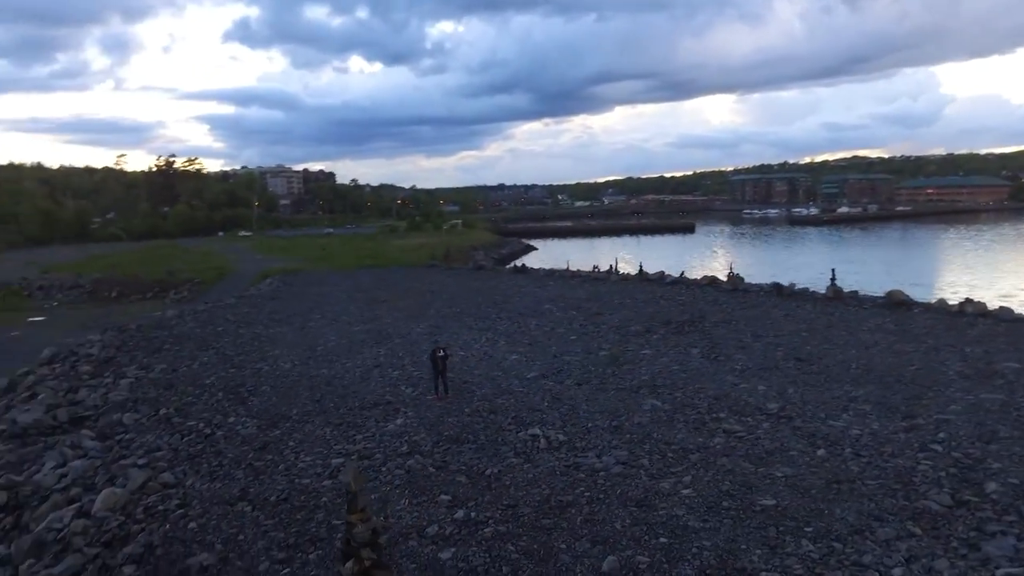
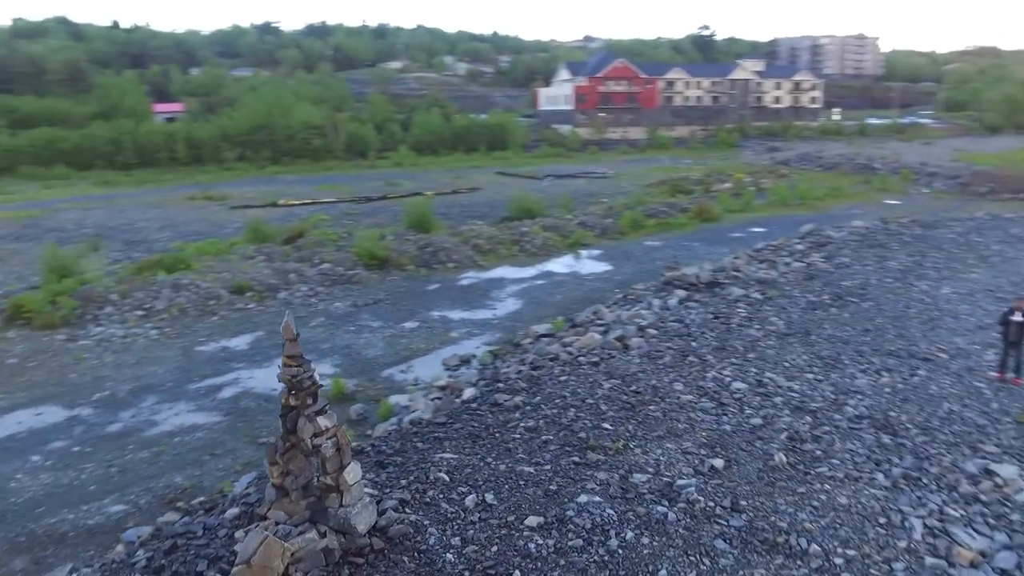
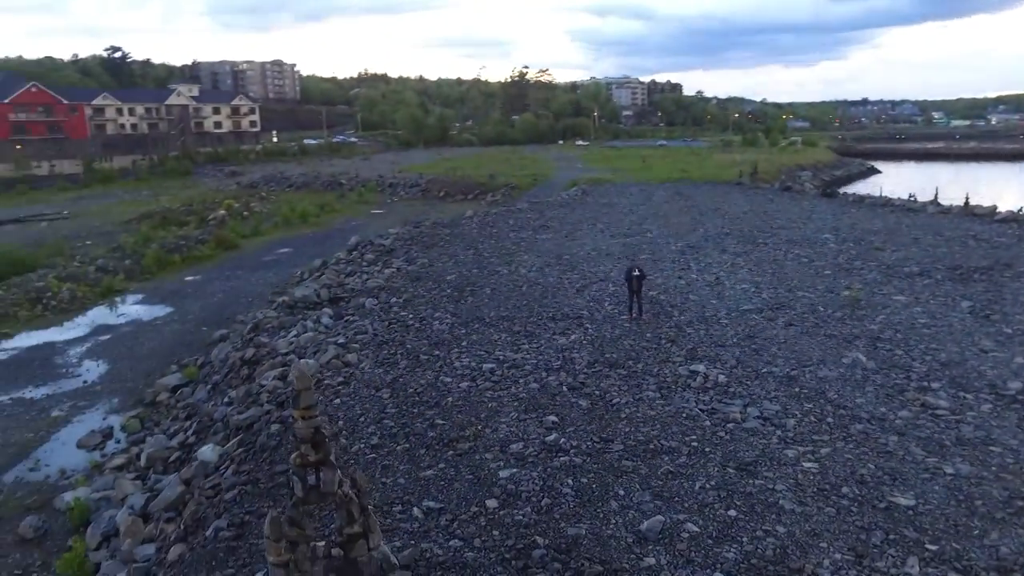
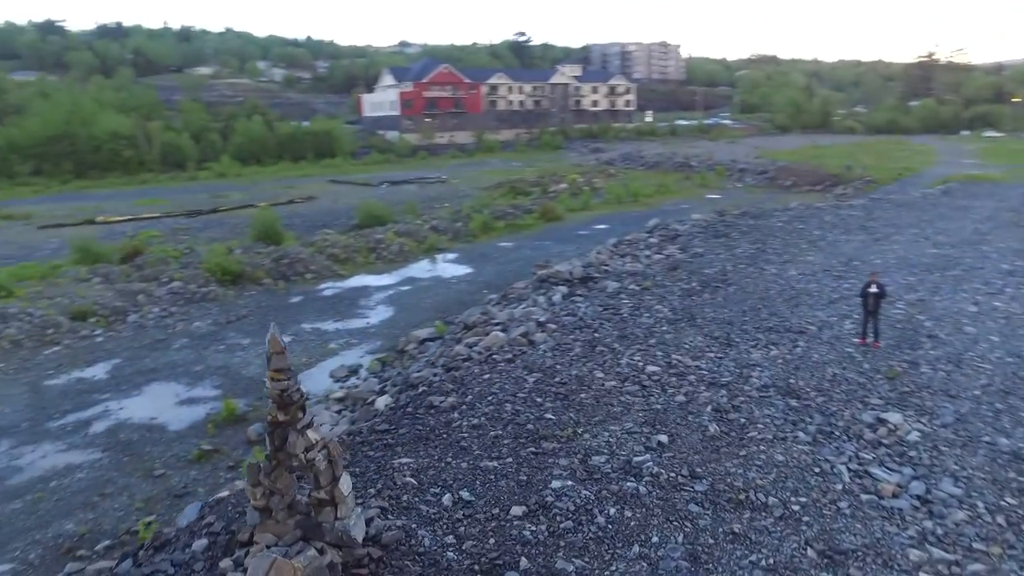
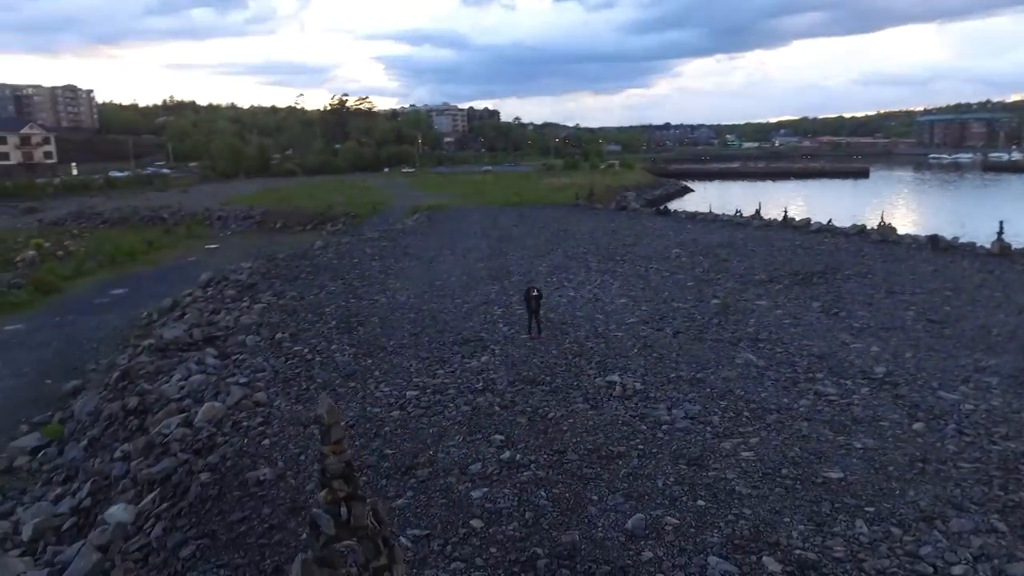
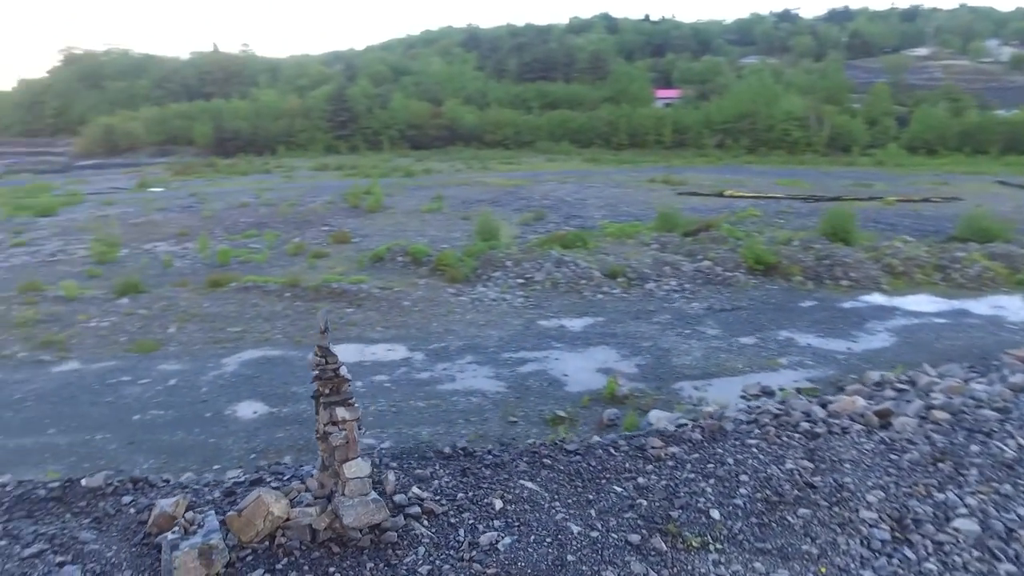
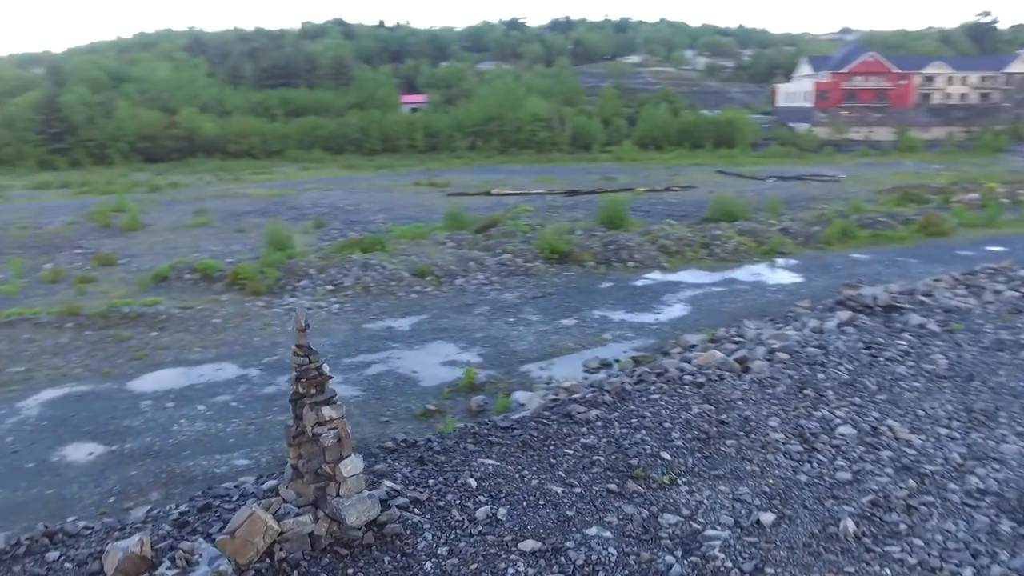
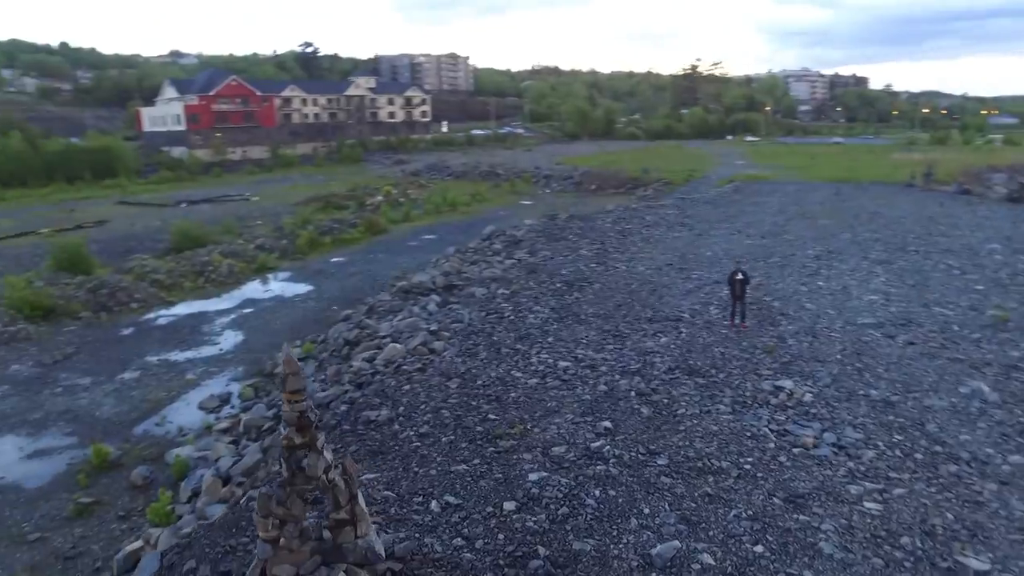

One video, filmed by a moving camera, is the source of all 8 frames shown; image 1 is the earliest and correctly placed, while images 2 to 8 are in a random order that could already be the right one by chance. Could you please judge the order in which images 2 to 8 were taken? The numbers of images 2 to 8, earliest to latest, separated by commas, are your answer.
5, 3, 8, 4, 2, 7, 6
